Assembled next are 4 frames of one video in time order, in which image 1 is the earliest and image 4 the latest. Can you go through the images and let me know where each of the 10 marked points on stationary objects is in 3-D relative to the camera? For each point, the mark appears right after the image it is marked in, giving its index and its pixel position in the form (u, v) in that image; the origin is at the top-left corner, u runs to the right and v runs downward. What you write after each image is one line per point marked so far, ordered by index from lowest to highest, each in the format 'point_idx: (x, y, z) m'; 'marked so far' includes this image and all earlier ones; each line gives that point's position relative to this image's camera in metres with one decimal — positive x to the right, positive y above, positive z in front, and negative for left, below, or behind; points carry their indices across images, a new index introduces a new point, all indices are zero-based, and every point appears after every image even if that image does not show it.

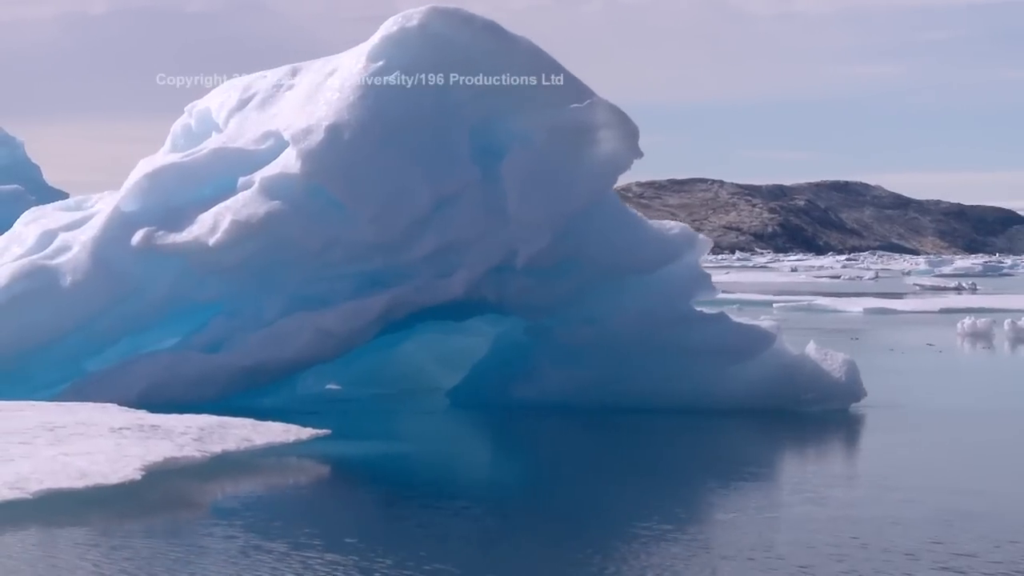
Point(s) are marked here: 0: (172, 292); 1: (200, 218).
0: (-3.2, 0.0, +13.6) m
1: (-2.9, +0.7, +13.5) m
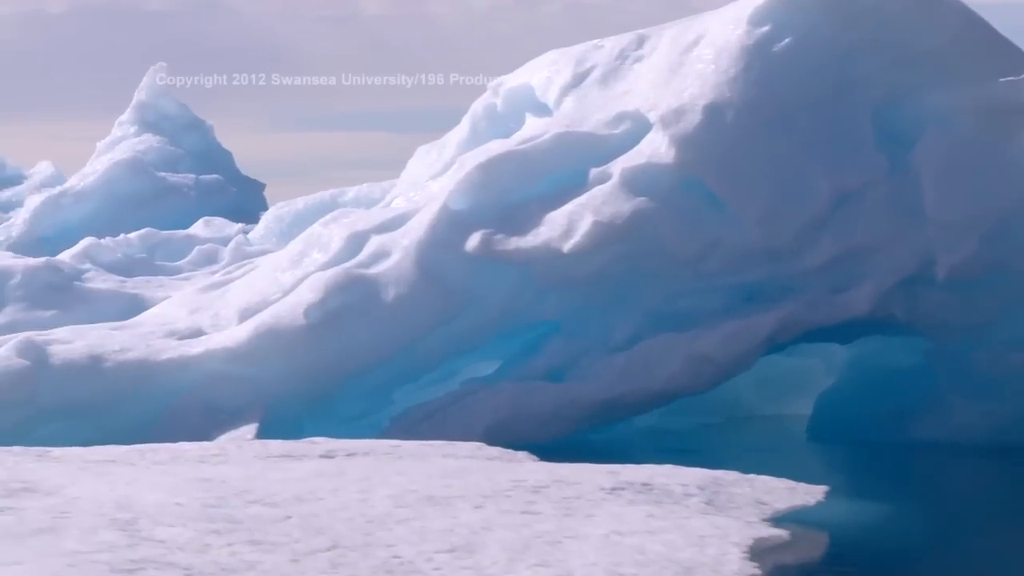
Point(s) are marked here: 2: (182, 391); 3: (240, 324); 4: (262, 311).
0: (0.0, -0.1, +11.3) m
1: (+0.3, +0.6, +11.2) m
2: (-2.5, -0.8, +10.9) m
3: (-2.1, -0.3, +11.2) m
4: (-1.9, -0.2, +11.2) m
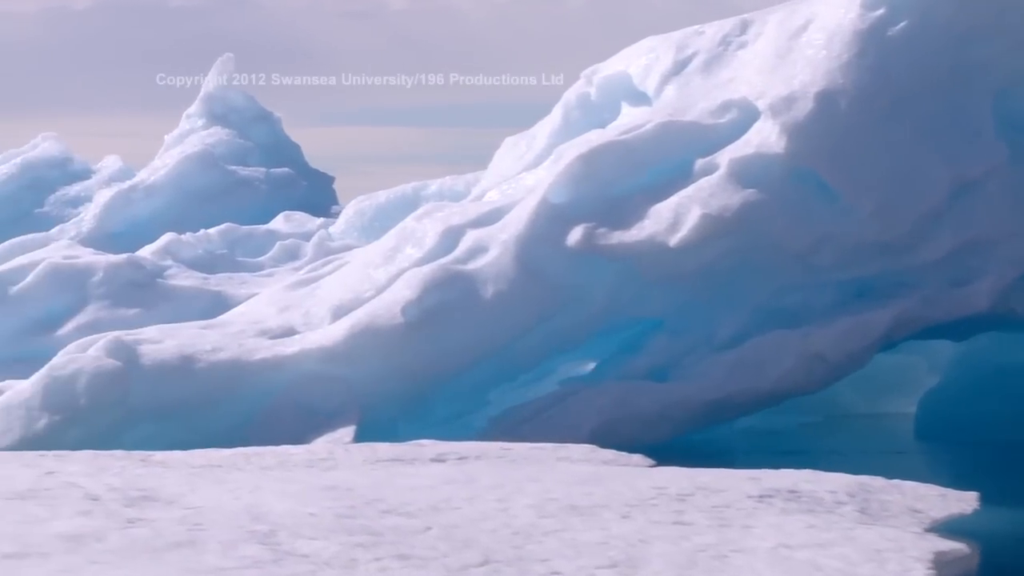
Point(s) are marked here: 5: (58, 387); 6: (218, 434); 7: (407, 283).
0: (+0.8, -0.1, +10.9) m
1: (+1.1, +0.6, +10.8) m
2: (-1.7, -0.7, +10.5) m
3: (-1.3, -0.3, +10.8) m
4: (-1.2, -0.2, +10.8) m
5: (-3.2, -0.7, +10.2) m
6: (-2.1, -1.1, +10.4) m
7: (-0.8, 0.0, +10.8) m
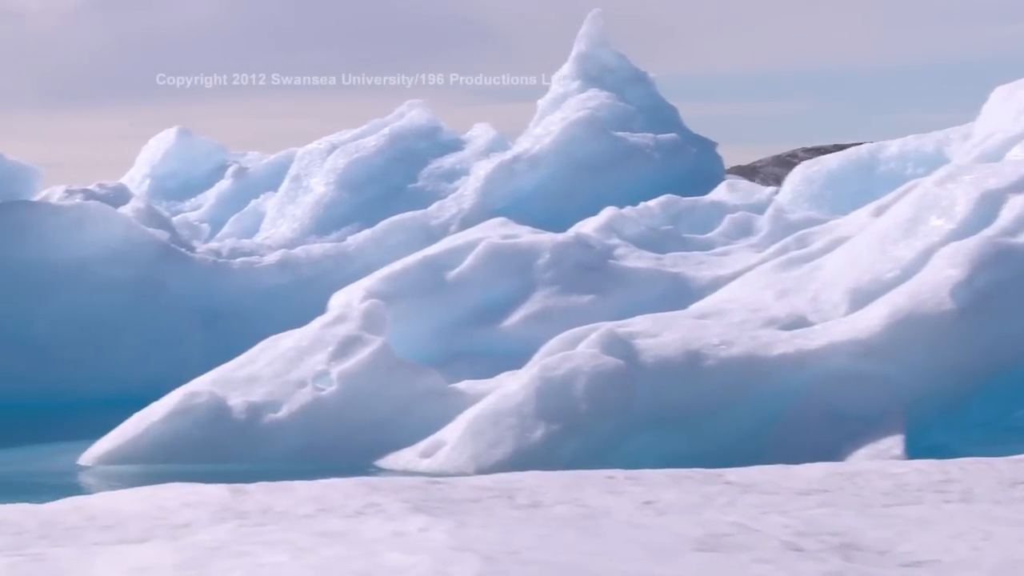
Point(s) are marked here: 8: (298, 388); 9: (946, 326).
0: (+4.2, 0.0, +8.8) m
1: (+4.5, +0.7, +8.7) m
2: (+1.7, -0.6, +8.7) m
3: (+2.2, -0.1, +9.0) m
4: (+2.3, 0.0, +9.0) m
5: (+0.2, -0.6, +8.6) m
6: (+1.3, -0.9, +8.7) m
7: (+2.7, +0.2, +8.9) m
8: (-1.3, -0.6, +9.0) m
9: (+2.6, -0.2, +8.6) m
